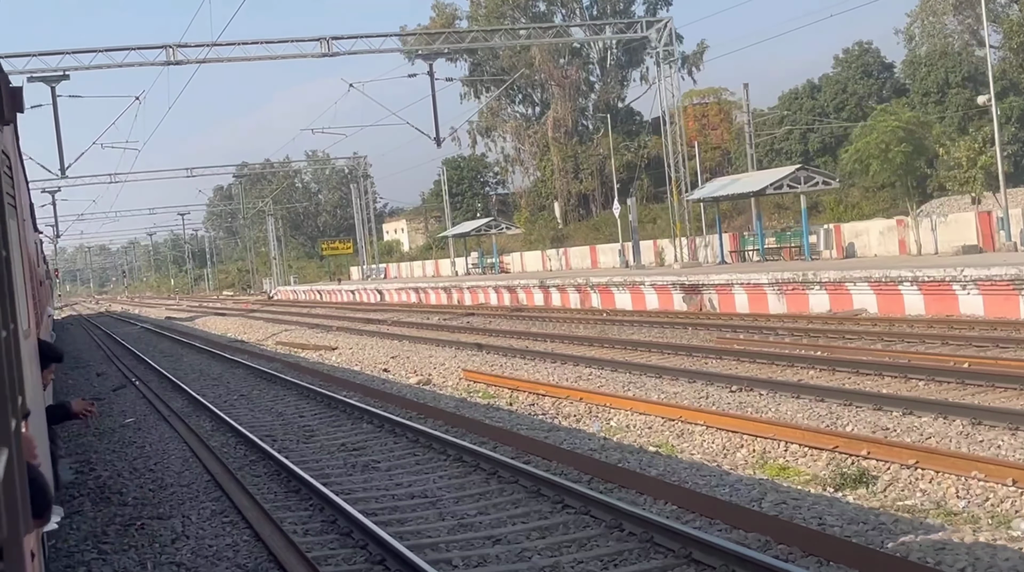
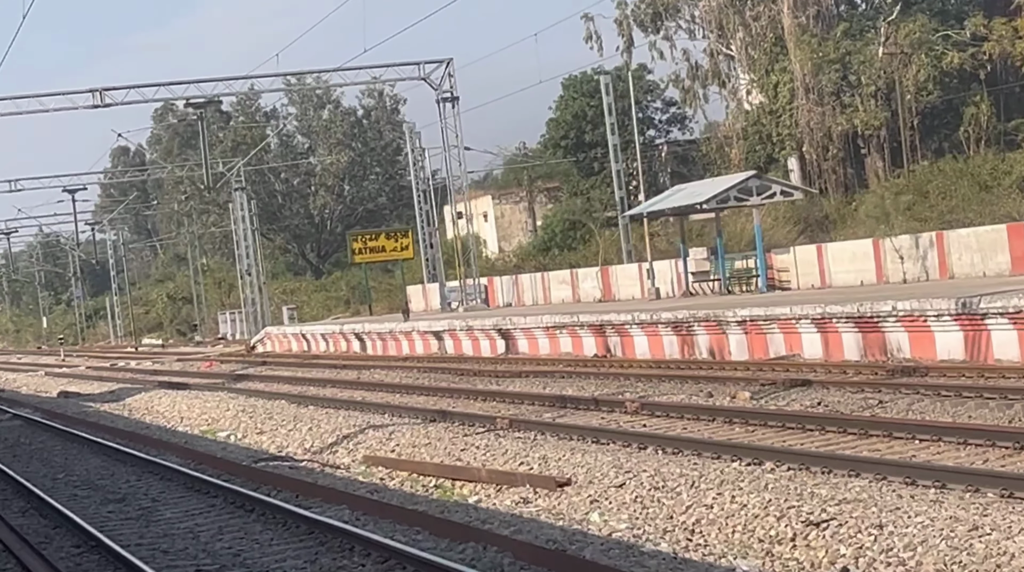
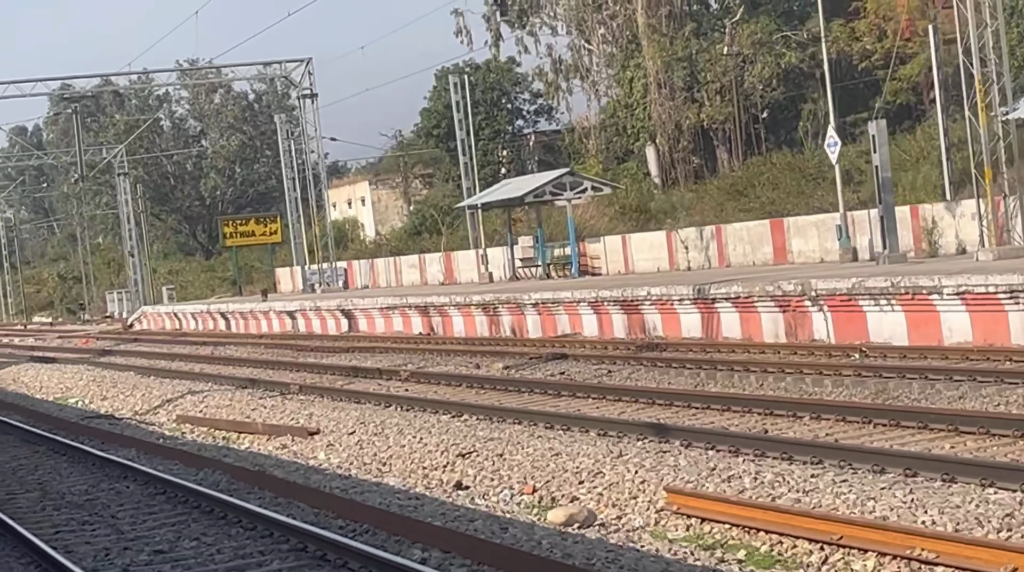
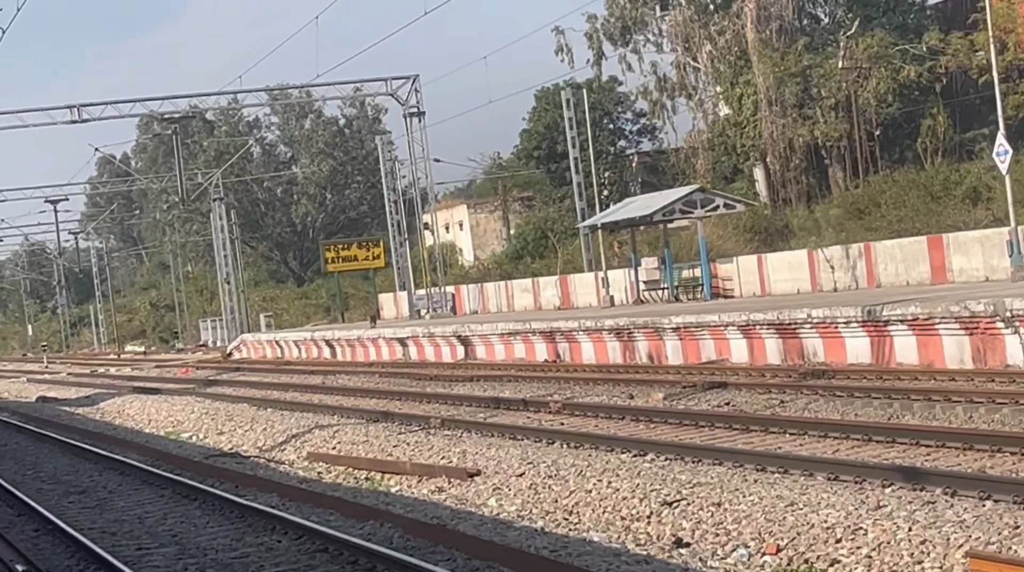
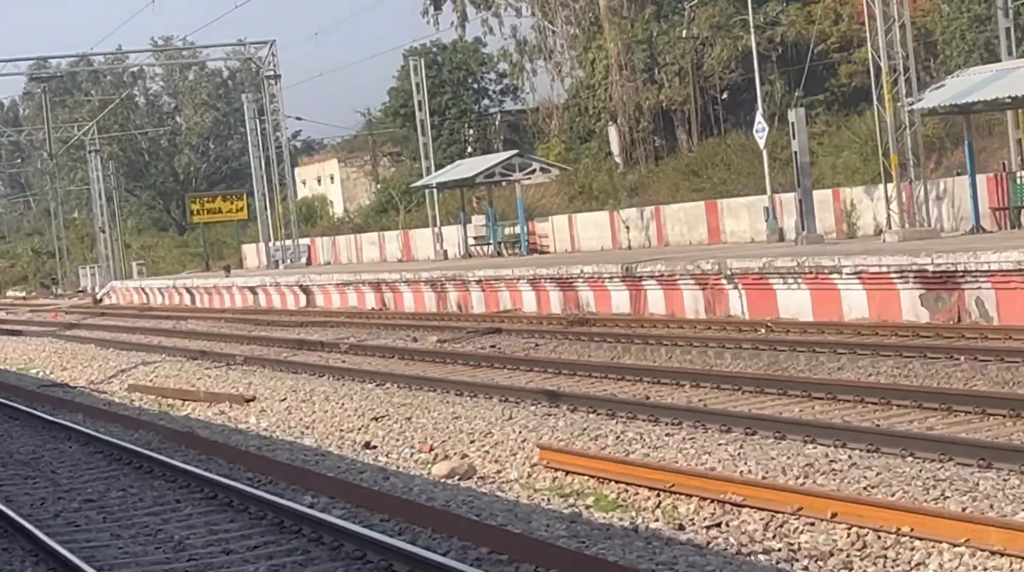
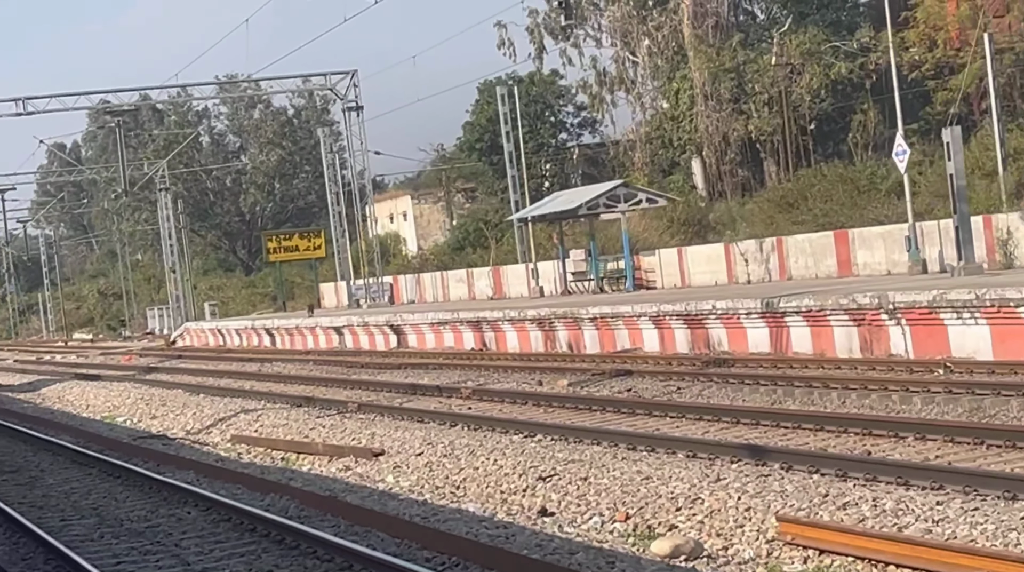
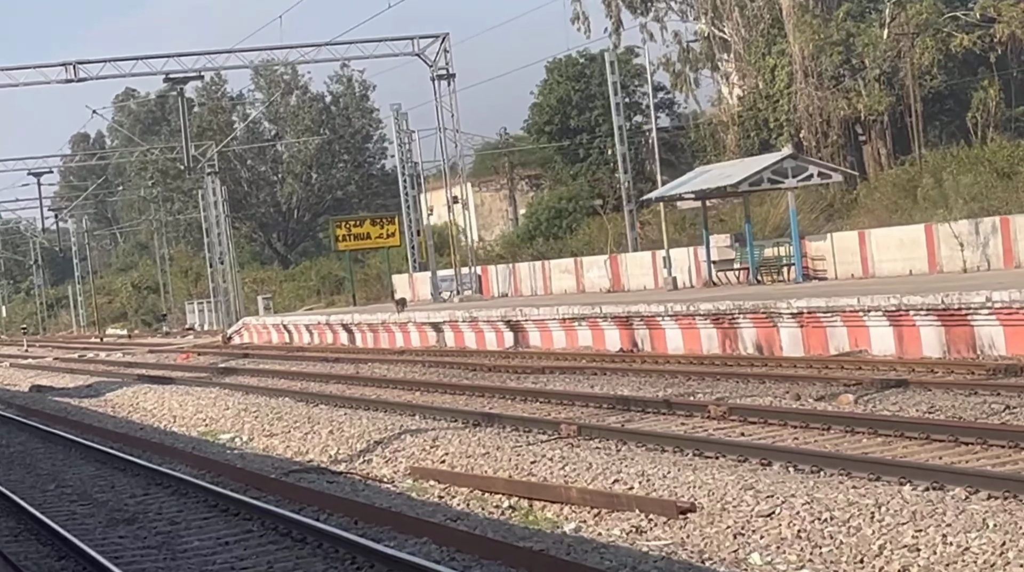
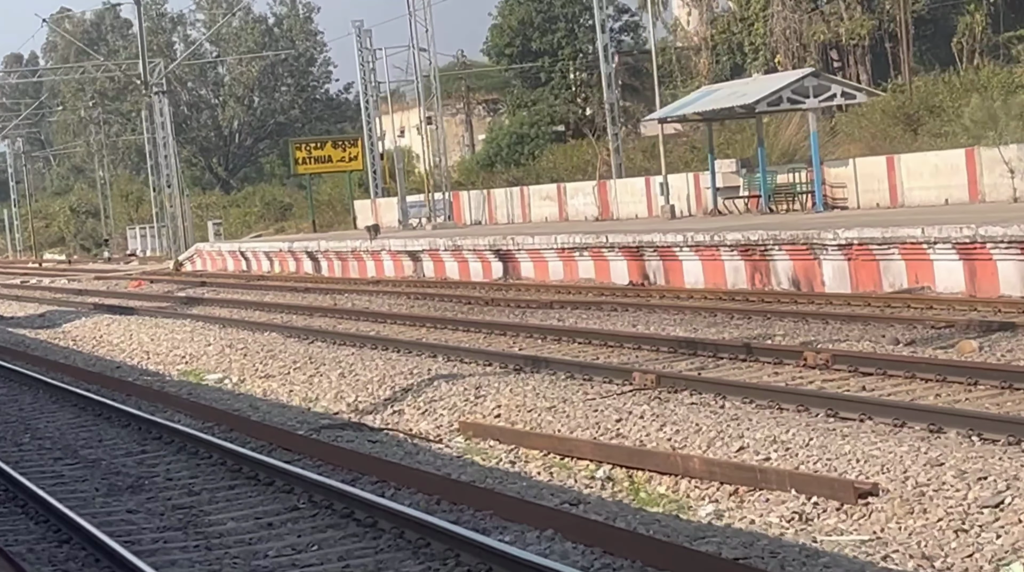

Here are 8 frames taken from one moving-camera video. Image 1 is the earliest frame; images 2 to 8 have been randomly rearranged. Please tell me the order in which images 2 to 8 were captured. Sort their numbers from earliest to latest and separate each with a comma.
5, 3, 6, 4, 2, 7, 8
